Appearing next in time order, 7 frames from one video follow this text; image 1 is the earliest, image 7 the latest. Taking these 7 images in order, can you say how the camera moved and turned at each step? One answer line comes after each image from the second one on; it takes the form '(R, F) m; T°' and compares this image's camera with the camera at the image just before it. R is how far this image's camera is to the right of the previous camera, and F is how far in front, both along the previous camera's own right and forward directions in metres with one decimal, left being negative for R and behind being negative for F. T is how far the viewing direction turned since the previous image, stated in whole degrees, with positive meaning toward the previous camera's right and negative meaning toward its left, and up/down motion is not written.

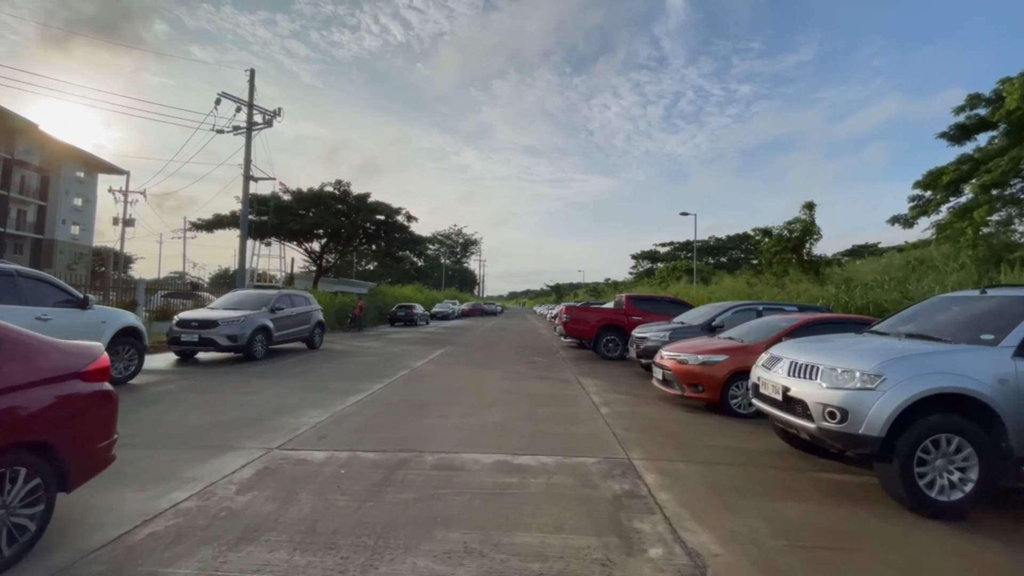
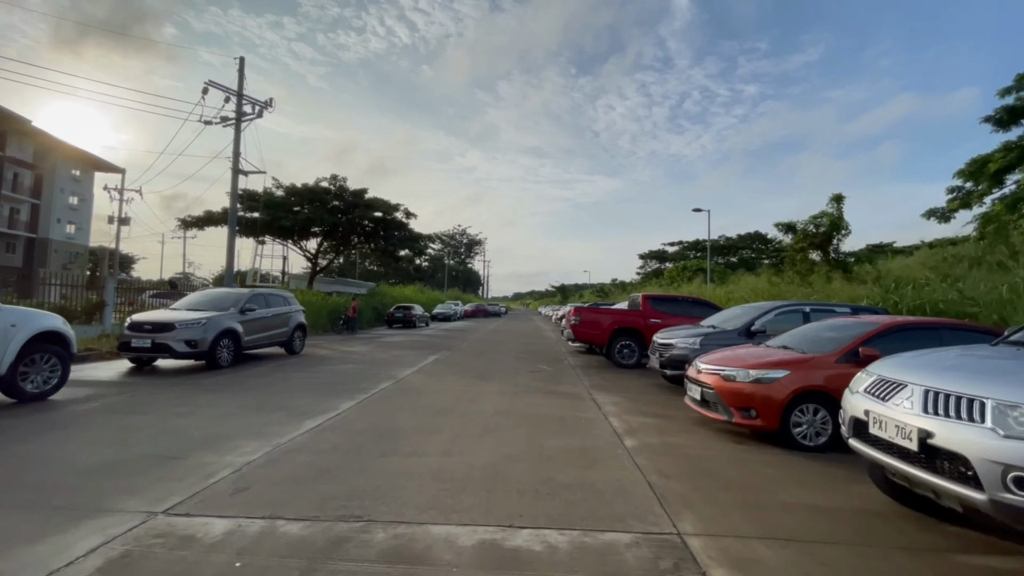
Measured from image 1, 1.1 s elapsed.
(+0.1, +2.2) m; -1°
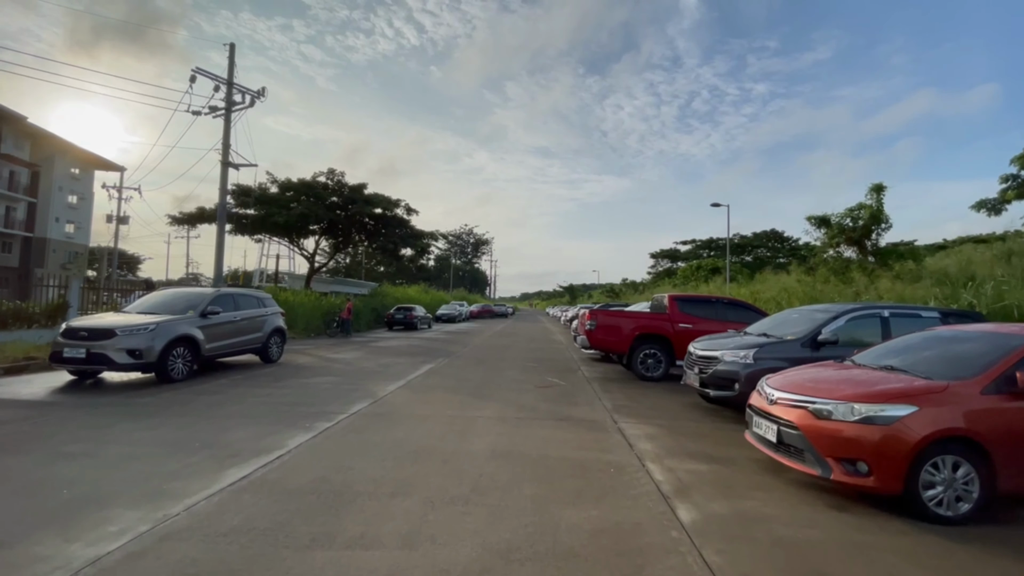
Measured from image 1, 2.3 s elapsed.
(+0.1, +2.4) m; -1°
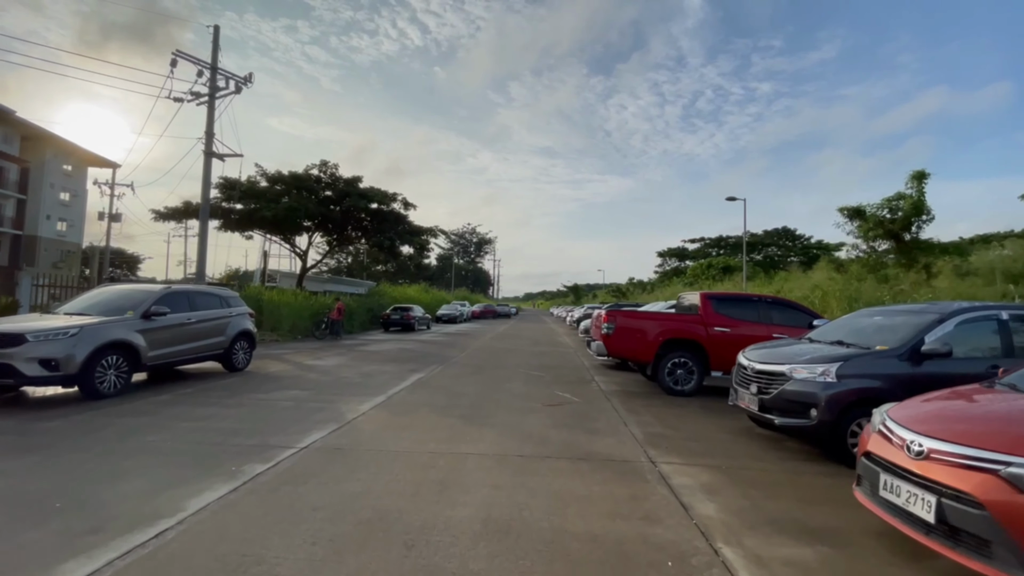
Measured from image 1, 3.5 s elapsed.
(0.0, +2.3) m; 0°
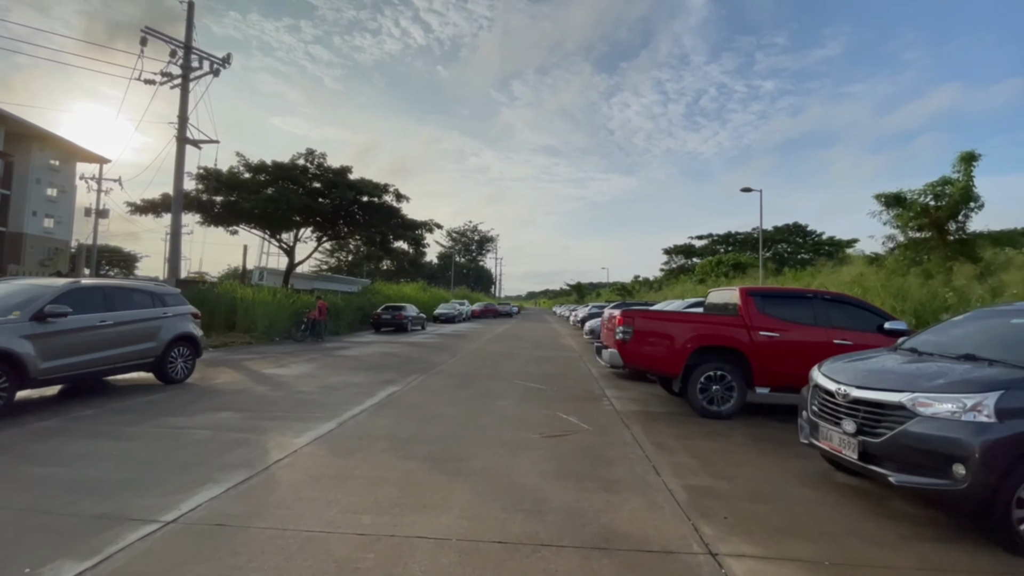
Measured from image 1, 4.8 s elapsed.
(+0.2, +2.5) m; 0°
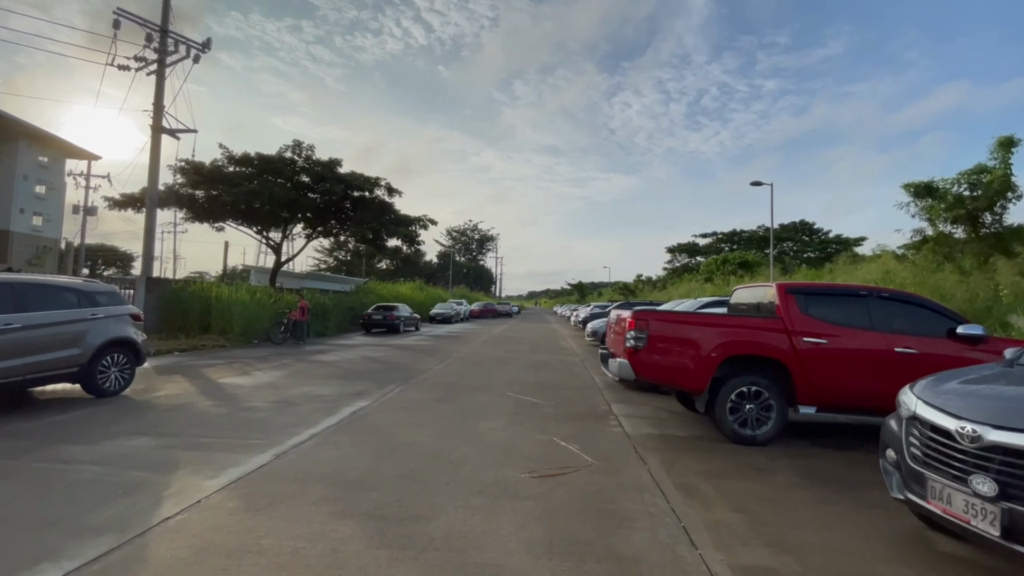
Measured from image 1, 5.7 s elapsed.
(+0.2, +1.8) m; 0°
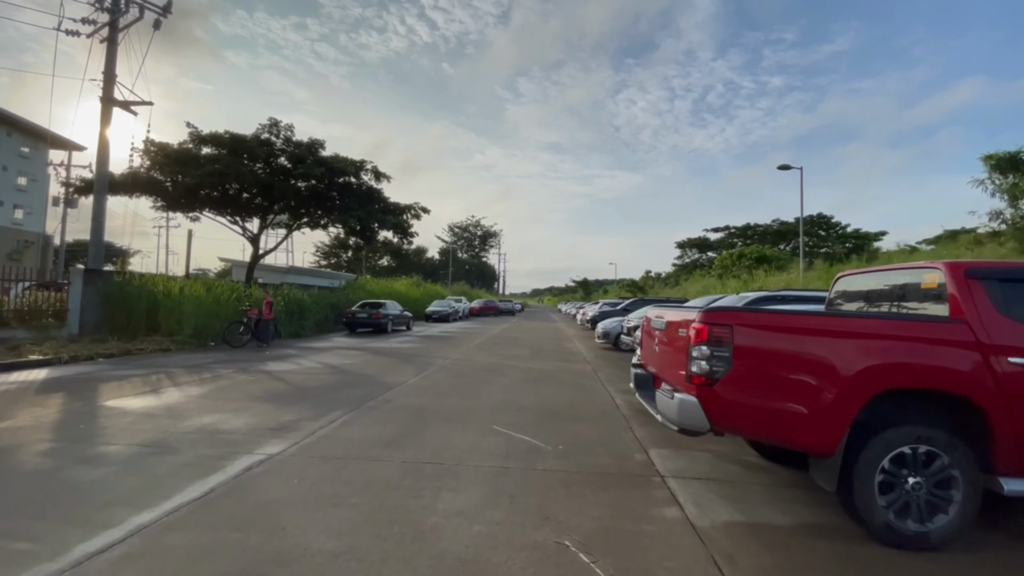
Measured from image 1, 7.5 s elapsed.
(+0.2, +3.3) m; 0°
